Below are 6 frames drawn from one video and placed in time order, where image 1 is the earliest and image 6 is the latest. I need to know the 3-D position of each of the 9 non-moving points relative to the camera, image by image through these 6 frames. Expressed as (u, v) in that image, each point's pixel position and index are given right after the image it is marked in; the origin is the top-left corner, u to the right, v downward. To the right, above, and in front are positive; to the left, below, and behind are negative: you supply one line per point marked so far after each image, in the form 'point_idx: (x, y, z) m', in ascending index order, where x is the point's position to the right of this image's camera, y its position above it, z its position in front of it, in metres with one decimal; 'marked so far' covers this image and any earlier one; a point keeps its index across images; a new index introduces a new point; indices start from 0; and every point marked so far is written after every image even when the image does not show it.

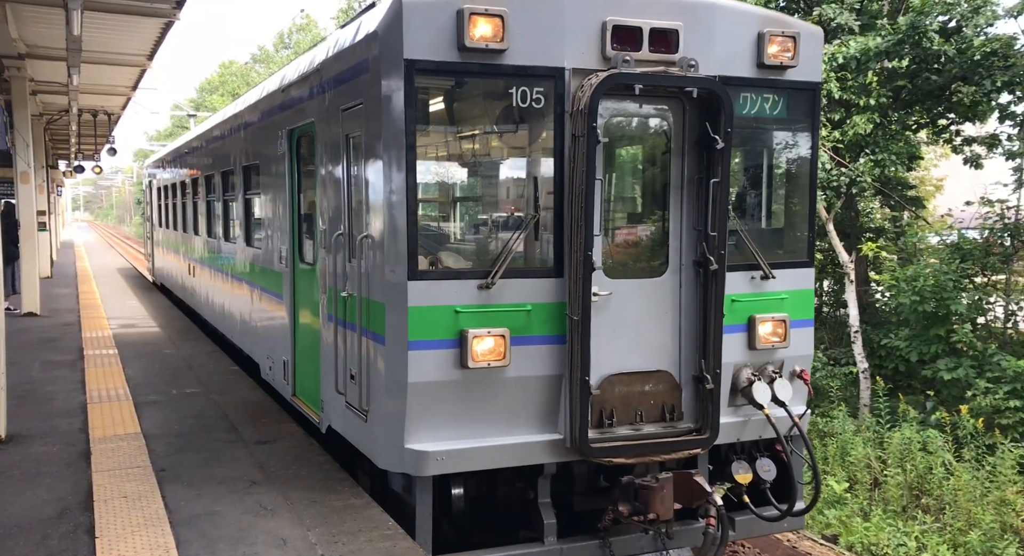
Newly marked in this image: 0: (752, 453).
0: (+1.3, -1.0, +5.2) m
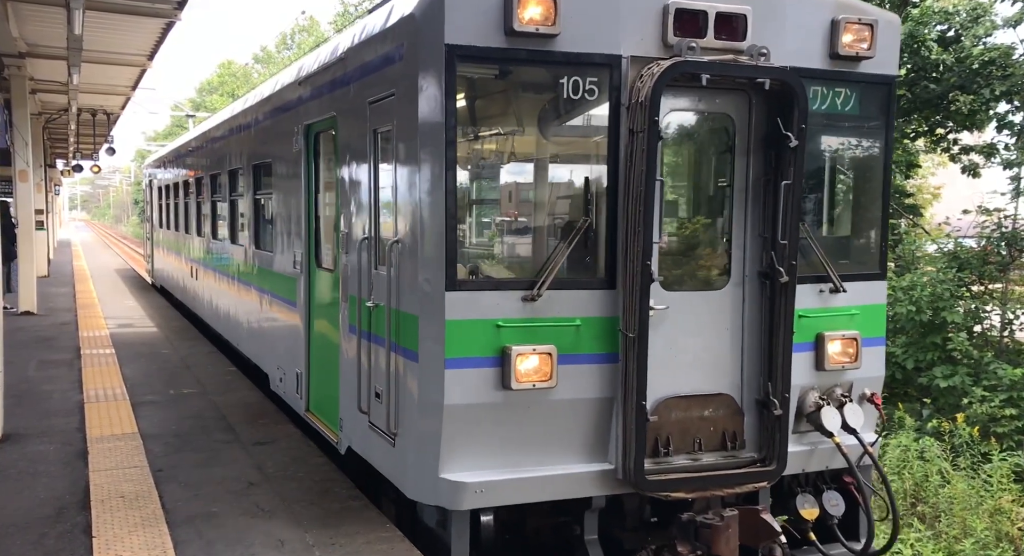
0: (+1.5, -1.0, +4.7) m
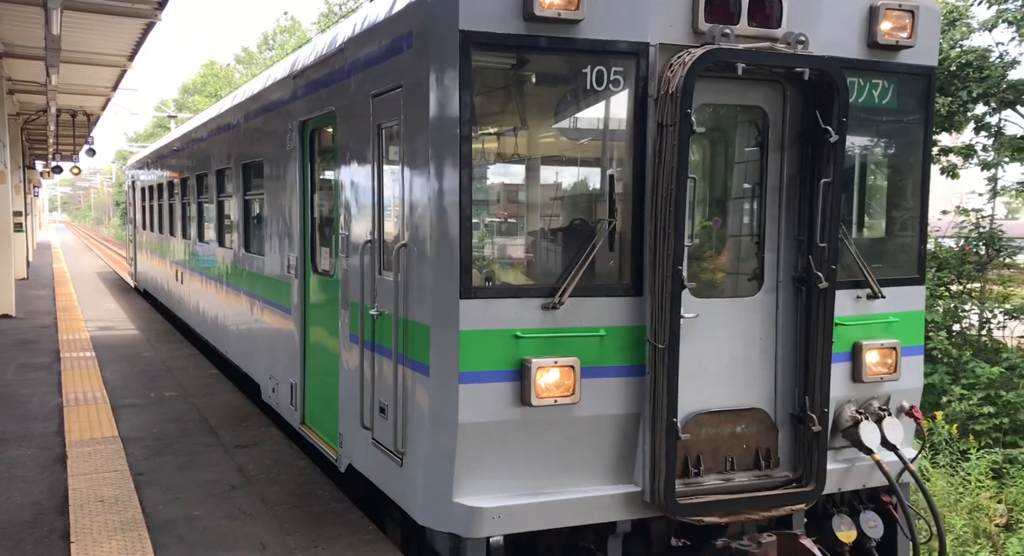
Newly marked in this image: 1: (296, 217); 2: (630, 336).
0: (+1.6, -1.0, +4.4) m
1: (-1.4, +0.4, +6.1) m
2: (+0.5, -0.2, +4.0) m
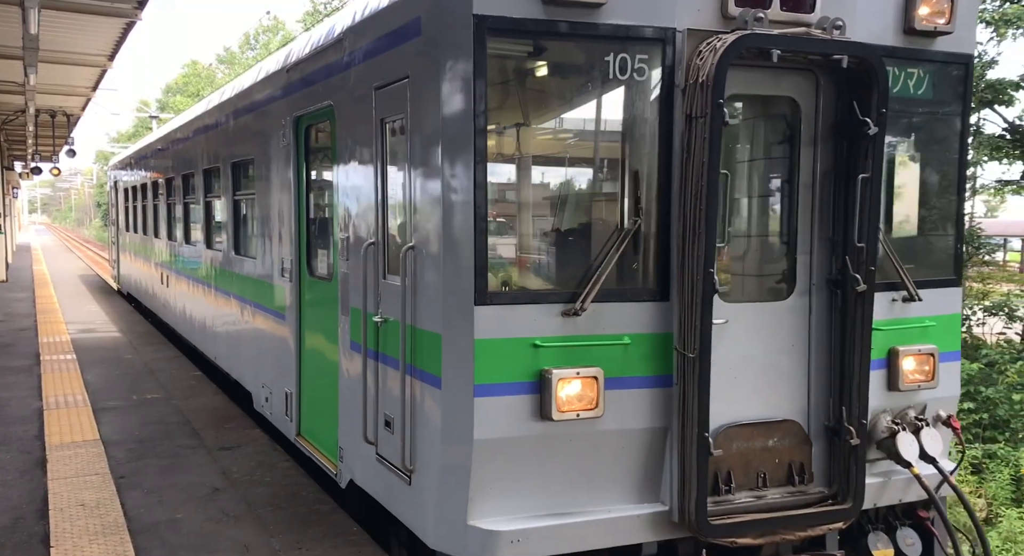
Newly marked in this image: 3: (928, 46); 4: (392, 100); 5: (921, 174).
0: (+1.6, -1.1, +4.2) m
1: (-1.3, +0.4, +5.8) m
2: (+0.6, -0.3, +3.7) m
3: (+1.8, +1.0, +4.1) m
4: (-0.5, +0.8, +4.2) m
5: (+1.8, +0.5, +4.2) m
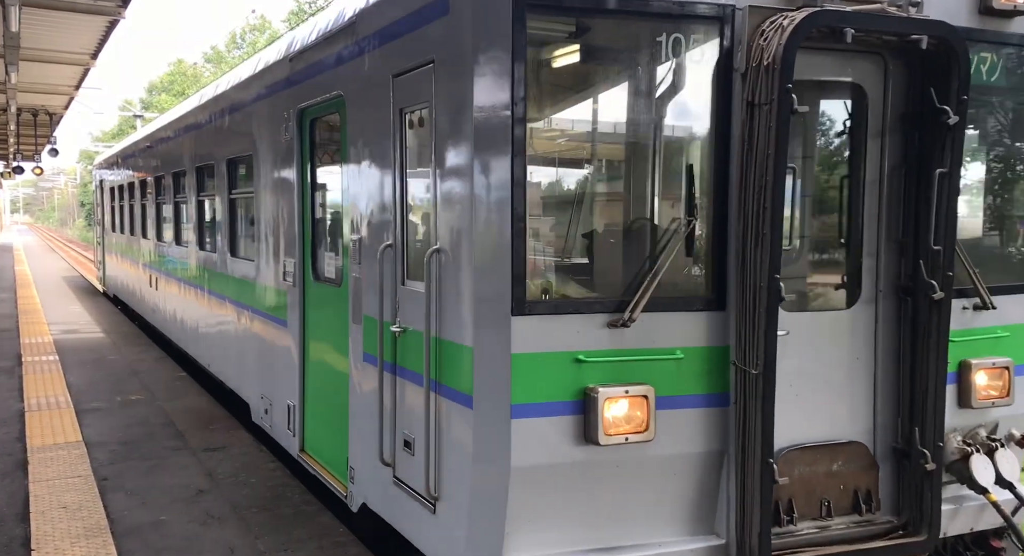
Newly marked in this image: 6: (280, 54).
0: (+1.8, -1.1, +3.8) m
1: (-1.2, +0.3, +5.4) m
2: (+0.7, -0.3, +3.3) m
3: (+1.9, +1.0, +3.7) m
4: (-0.4, +0.8, +3.8) m
5: (+1.9, +0.4, +3.8) m
6: (-1.5, +1.4, +6.0) m
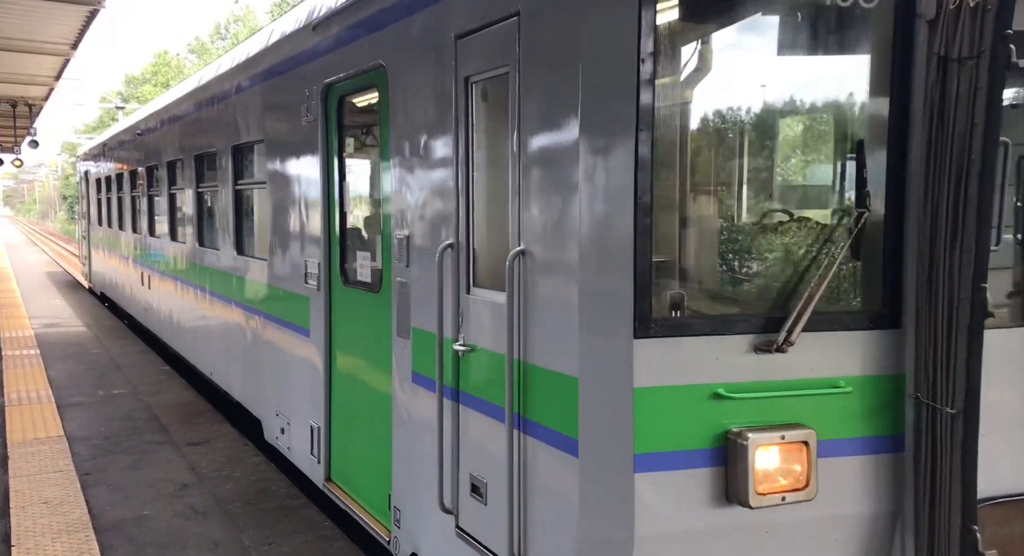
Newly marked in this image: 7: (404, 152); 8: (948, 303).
0: (+2.1, -1.1, +3.1) m
1: (-1.0, +0.3, +4.6) m
2: (+1.0, -0.3, +2.6) m
3: (+2.2, +0.9, +3.0) m
4: (-0.1, +0.7, +3.0) m
5: (+2.2, +0.4, +3.1) m
6: (-1.2, +1.4, +5.2) m
7: (-0.4, +0.5, +3.6) m
8: (+1.1, -0.1, +2.5) m
